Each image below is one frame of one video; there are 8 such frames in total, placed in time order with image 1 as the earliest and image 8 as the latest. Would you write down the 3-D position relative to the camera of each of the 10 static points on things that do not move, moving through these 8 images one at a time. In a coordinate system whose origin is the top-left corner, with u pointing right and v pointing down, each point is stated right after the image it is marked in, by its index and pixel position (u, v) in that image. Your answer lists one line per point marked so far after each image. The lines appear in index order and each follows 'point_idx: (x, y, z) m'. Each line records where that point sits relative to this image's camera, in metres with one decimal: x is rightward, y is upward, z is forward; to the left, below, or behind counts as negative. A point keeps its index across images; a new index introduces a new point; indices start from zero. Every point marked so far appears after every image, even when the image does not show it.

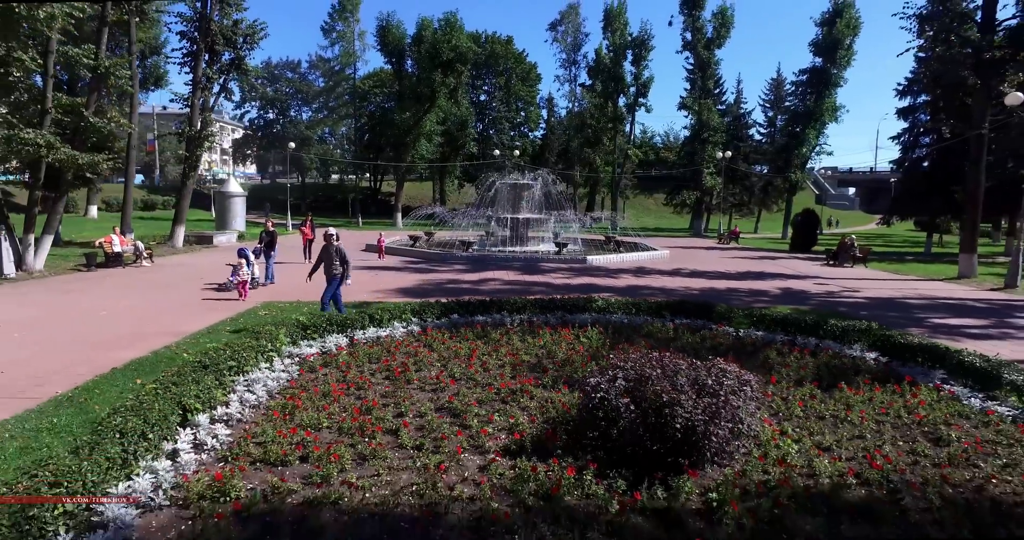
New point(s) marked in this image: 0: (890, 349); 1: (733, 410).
0: (+3.5, -0.7, +7.5) m
1: (+1.1, -0.7, +4.2) m
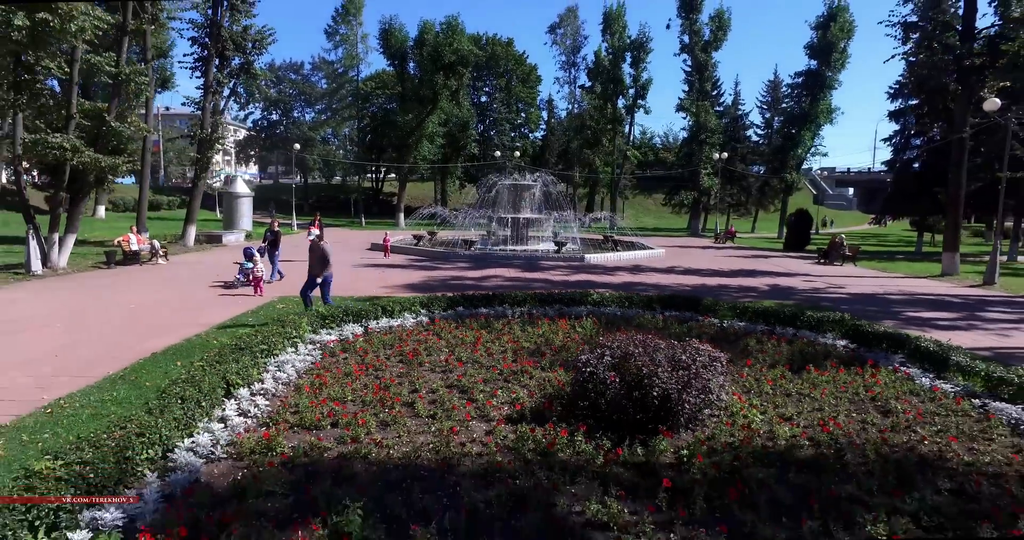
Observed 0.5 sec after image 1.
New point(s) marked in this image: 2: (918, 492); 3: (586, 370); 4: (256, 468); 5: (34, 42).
0: (+3.5, -0.7, +8.2) m
1: (+1.1, -0.7, +4.9) m
2: (+2.0, -1.1, +4.0) m
3: (+0.5, -0.6, +5.0) m
4: (-1.3, -1.0, +4.1) m
5: (-6.9, +3.3, +11.9) m
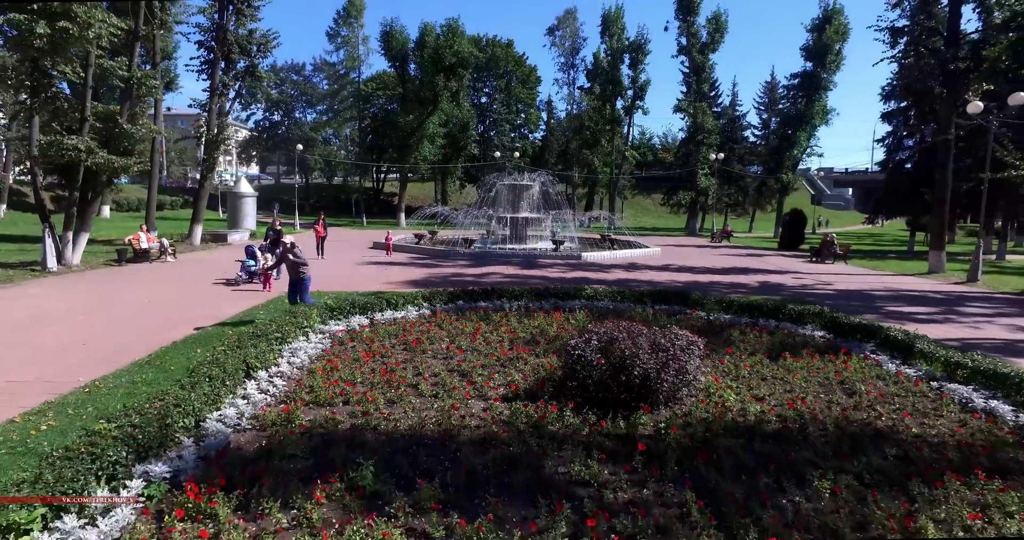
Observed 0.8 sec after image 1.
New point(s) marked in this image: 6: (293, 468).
0: (+3.4, -0.6, +8.7) m
1: (+1.1, -0.6, +5.4) m
2: (+1.9, -1.0, +4.5) m
3: (+0.4, -0.6, +5.5) m
4: (-1.3, -0.9, +4.6) m
5: (-6.9, +3.3, +12.4) m
6: (-1.1, -0.9, +4.0) m
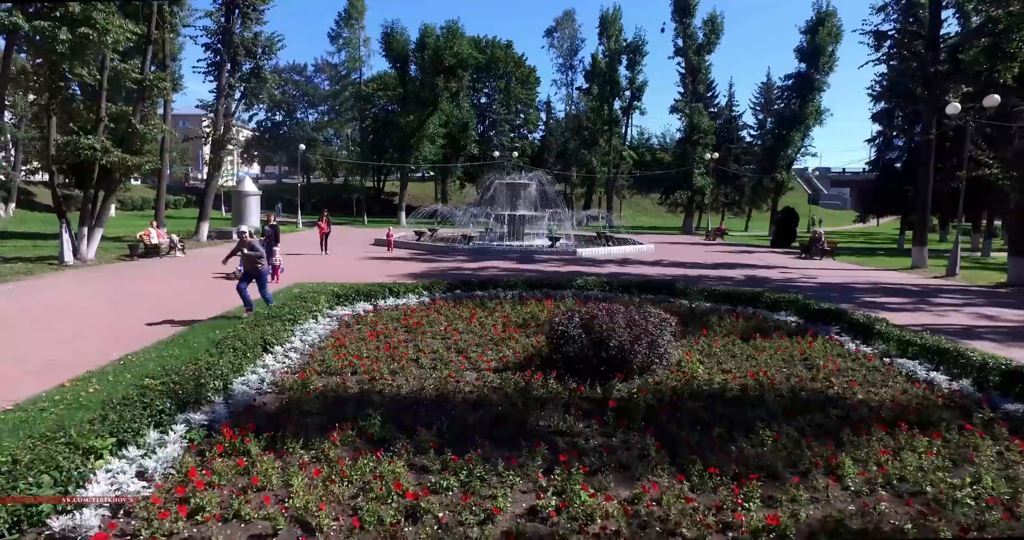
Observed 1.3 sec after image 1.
0: (+3.4, -0.5, +9.4) m
1: (+1.0, -0.5, +6.0) m
2: (+1.9, -0.9, +5.1) m
3: (+0.4, -0.4, +6.1) m
4: (-1.4, -0.8, +5.3) m
5: (-7.0, +3.4, +13.0) m
6: (-1.1, -0.8, +4.6) m
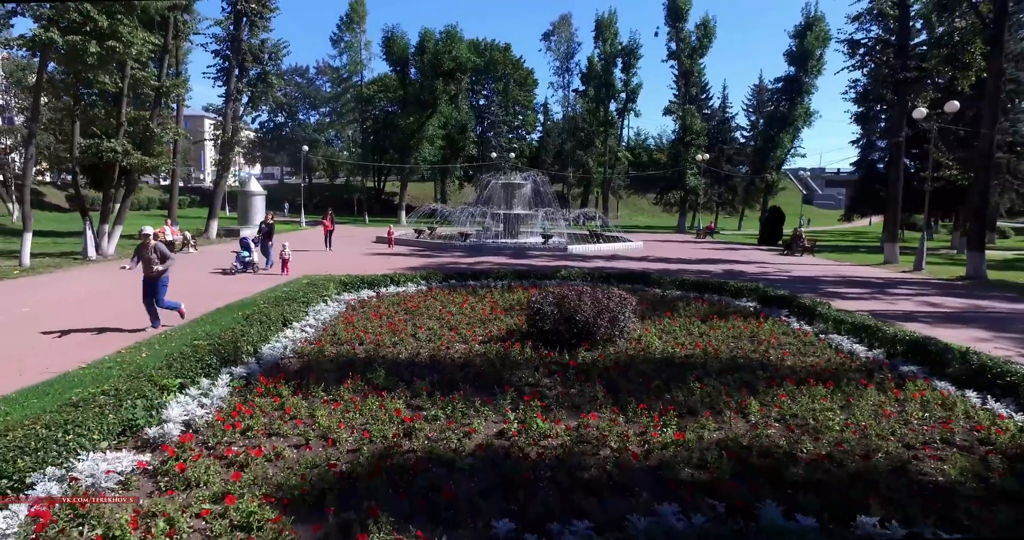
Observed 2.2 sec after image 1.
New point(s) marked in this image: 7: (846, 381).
0: (+3.2, -0.4, +10.5) m
1: (+0.9, -0.4, +7.1) m
2: (+1.7, -0.8, +6.2) m
3: (+0.2, -0.3, +7.2) m
4: (-1.6, -0.7, +6.4) m
5: (-7.1, +3.5, +14.1) m
6: (-1.3, -0.7, +5.7) m
7: (+2.5, -0.8, +6.1) m
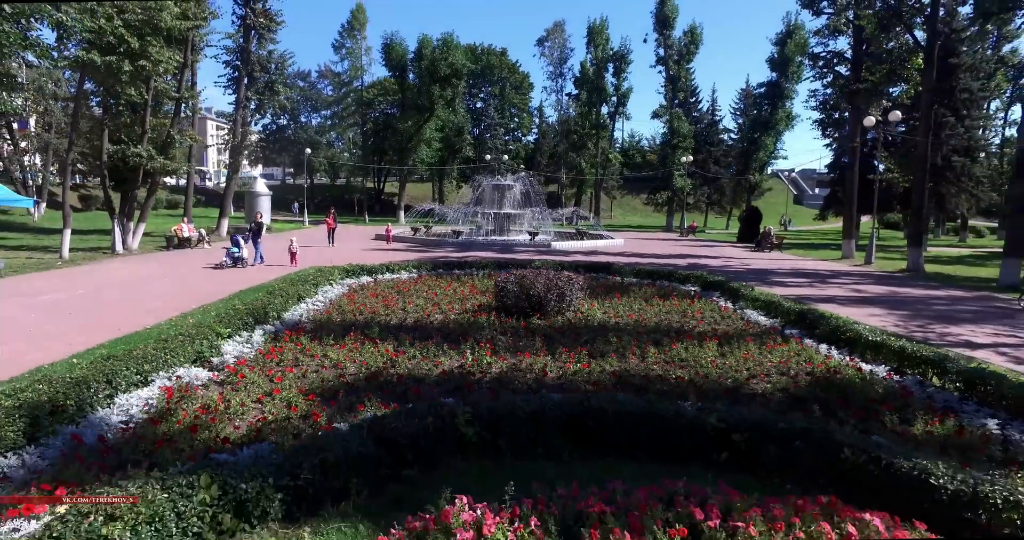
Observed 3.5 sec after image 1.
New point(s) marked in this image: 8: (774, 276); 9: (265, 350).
0: (+2.9, -0.2, +12.3) m
1: (+0.5, -0.2, +8.9) m
2: (+1.4, -0.6, +8.0) m
3: (-0.1, -0.2, +9.0) m
4: (-1.9, -0.5, +8.2) m
5: (-7.4, +3.7, +15.9) m
6: (-1.6, -0.6, +7.5) m
7: (+2.2, -0.7, +7.9) m
8: (+5.1, -0.1, +16.1) m
9: (-1.9, -0.6, +6.4) m
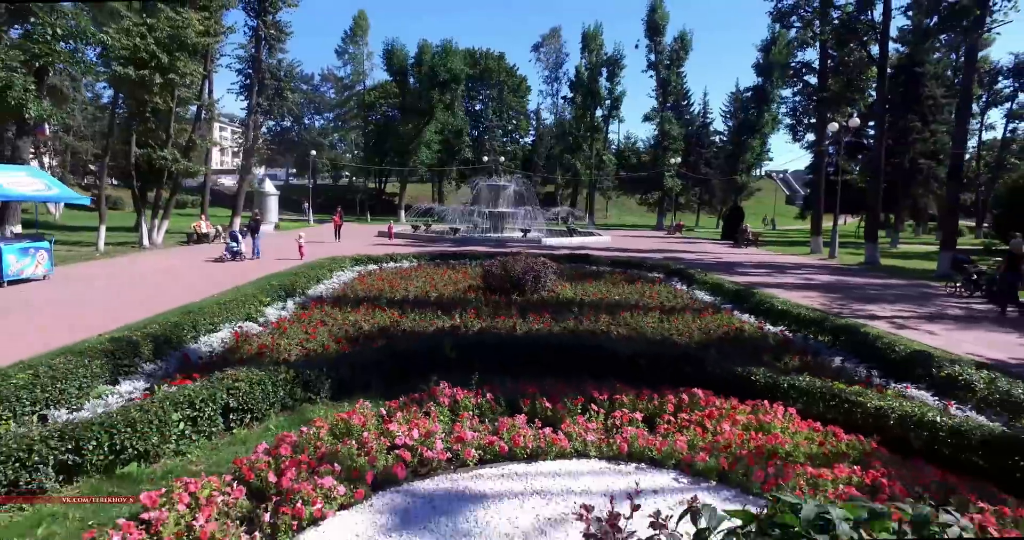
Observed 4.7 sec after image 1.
0: (+2.7, -0.1, +14.0) m
1: (+0.3, 0.0, +10.7) m
2: (+1.2, -0.5, +9.8) m
3: (-0.3, 0.0, +10.8) m
4: (-2.1, -0.3, +9.9) m
5: (-7.6, +3.9, +17.7) m
6: (-1.8, -0.4, +9.3) m
7: (+1.9, -0.5, +9.7) m
8: (+4.9, 0.0, +17.8) m
9: (-2.1, -0.4, +8.1) m
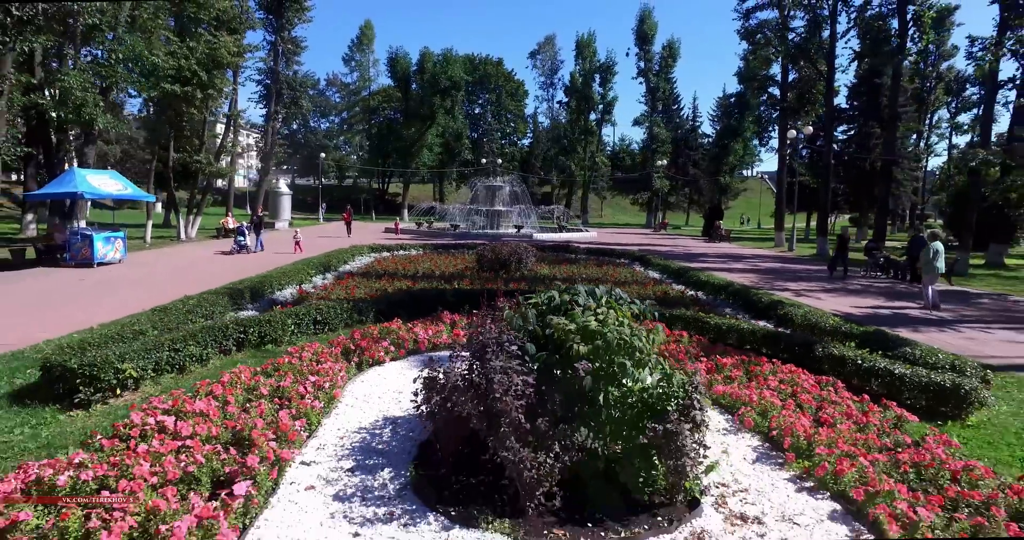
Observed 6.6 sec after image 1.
0: (+2.5, +0.2, +16.7) m
1: (+0.1, +0.2, +13.4) m
2: (+1.0, -0.2, +12.5) m
3: (-0.5, +0.3, +13.5) m
4: (-2.3, -0.1, +12.6) m
5: (-7.8, +4.1, +20.4) m
6: (-2.0, -0.1, +12.0) m
7: (+1.8, -0.2, +12.3) m
8: (+4.7, +0.3, +20.5) m
9: (-2.3, -0.2, +10.8) m
